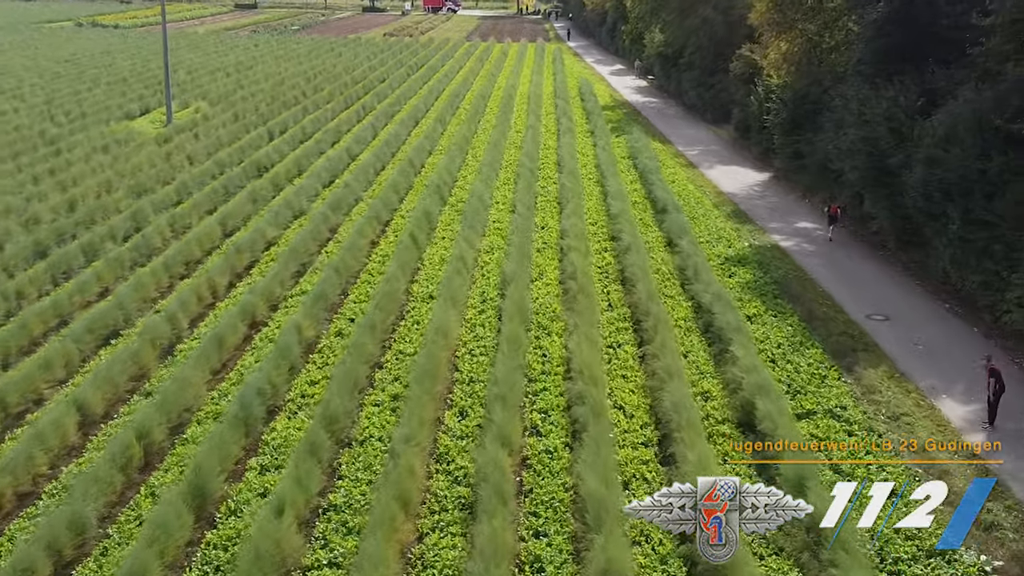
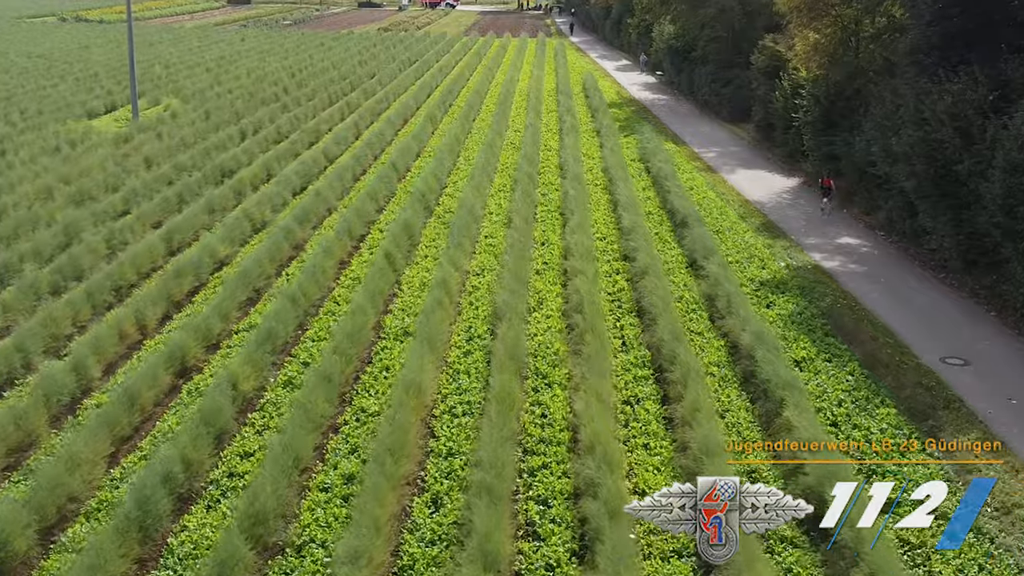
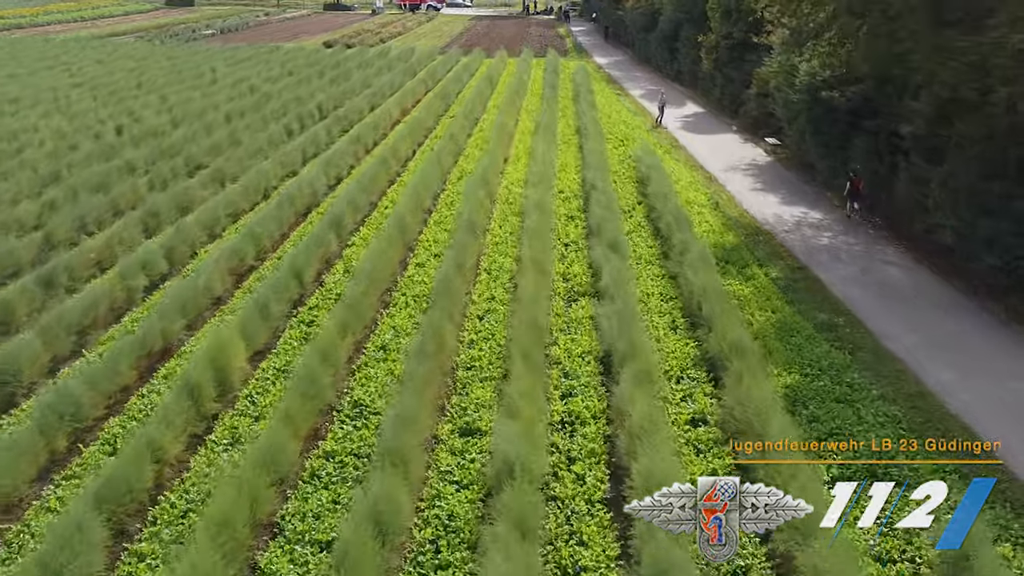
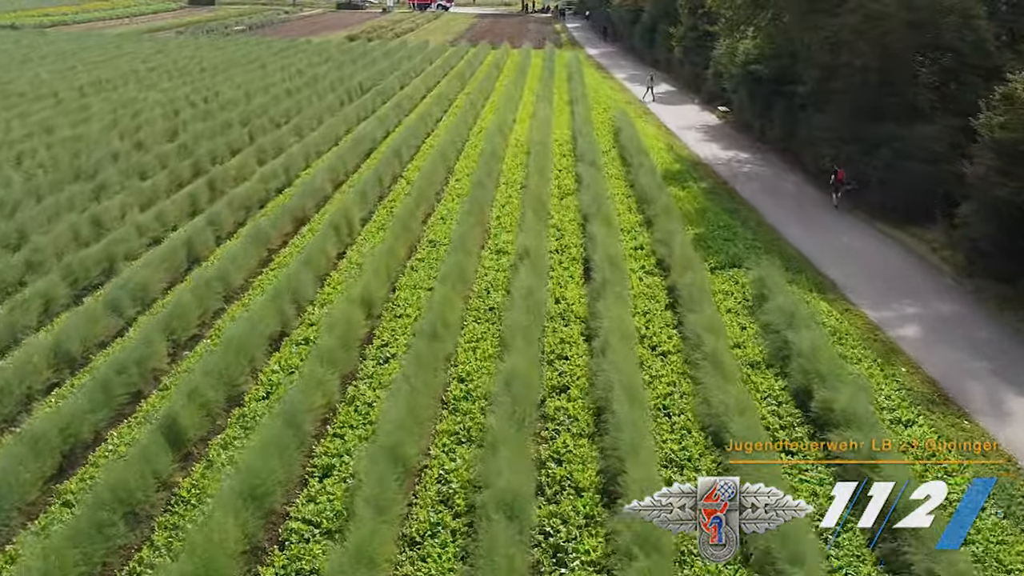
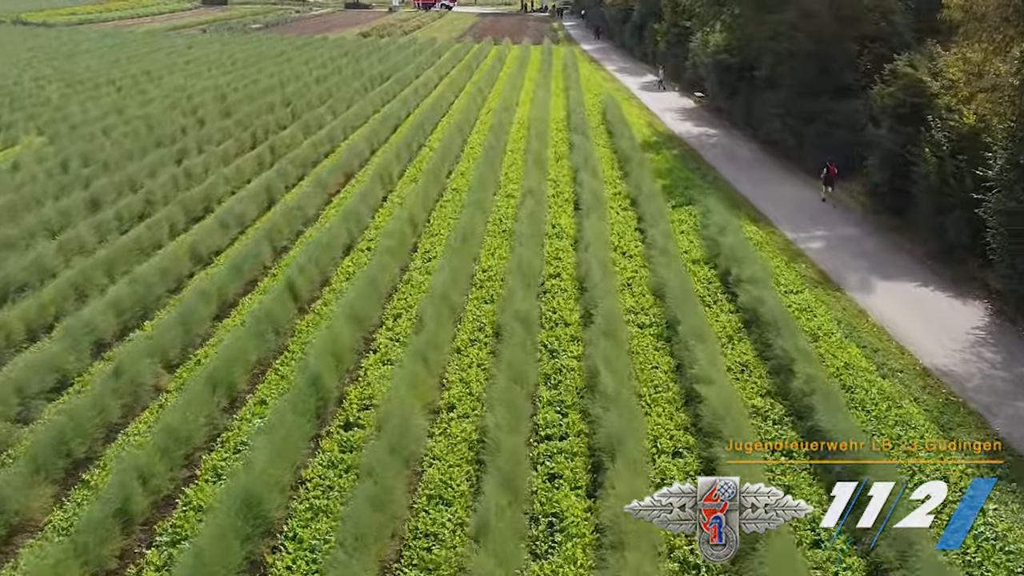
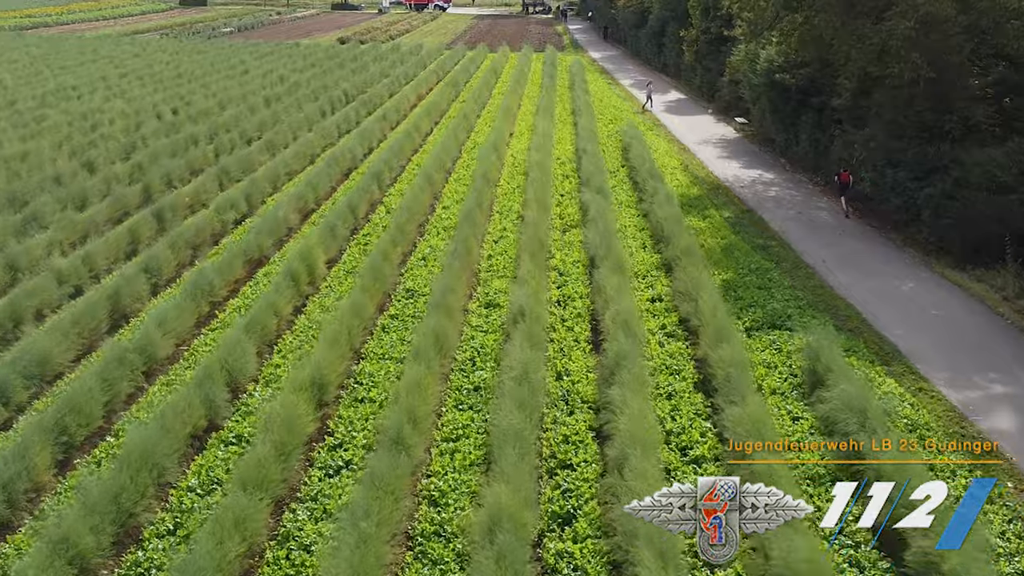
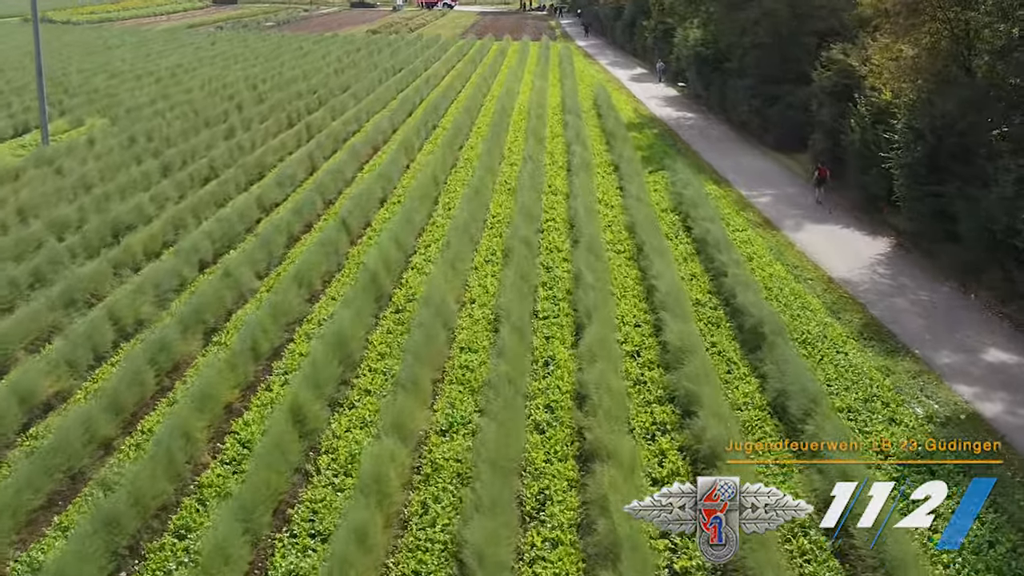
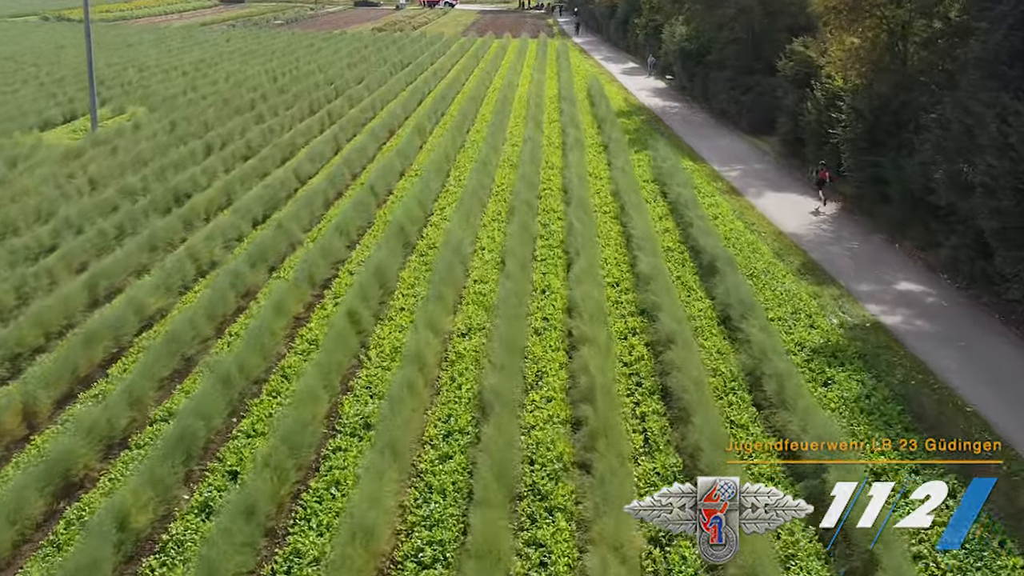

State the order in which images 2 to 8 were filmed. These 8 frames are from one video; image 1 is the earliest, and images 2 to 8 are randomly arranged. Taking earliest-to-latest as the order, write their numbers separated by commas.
2, 8, 7, 5, 4, 6, 3
